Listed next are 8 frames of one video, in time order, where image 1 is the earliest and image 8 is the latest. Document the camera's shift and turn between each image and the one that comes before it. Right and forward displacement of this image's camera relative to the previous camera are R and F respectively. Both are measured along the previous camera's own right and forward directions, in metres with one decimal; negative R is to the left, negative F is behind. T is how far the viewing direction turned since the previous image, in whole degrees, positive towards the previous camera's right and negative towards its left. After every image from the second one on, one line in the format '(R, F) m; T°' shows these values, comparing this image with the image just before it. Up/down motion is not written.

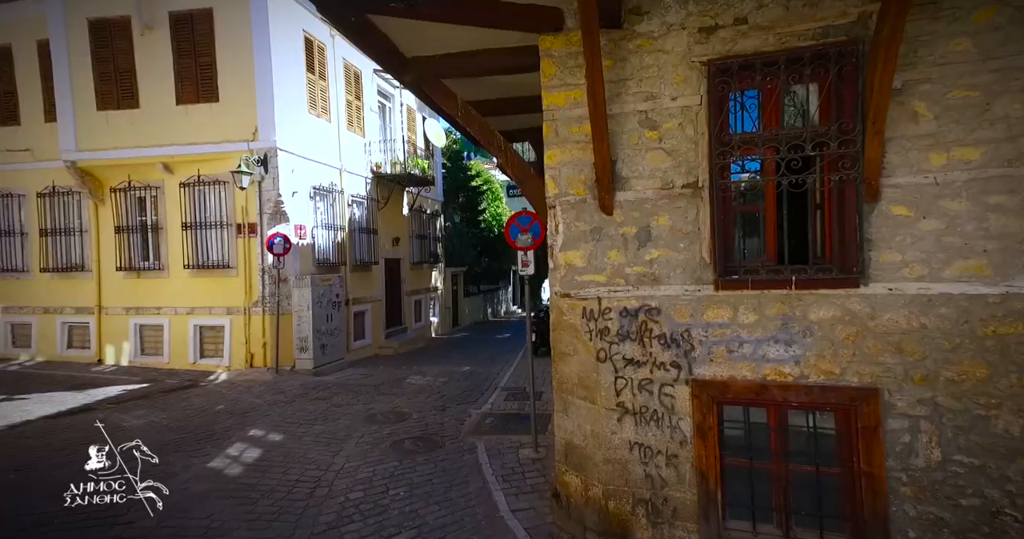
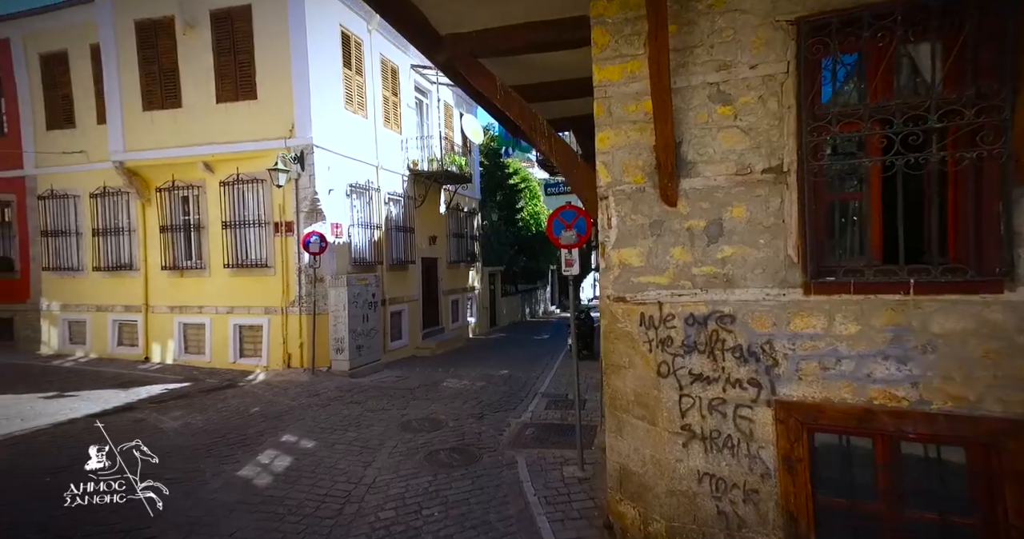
(-0.1, +0.4) m; -4°
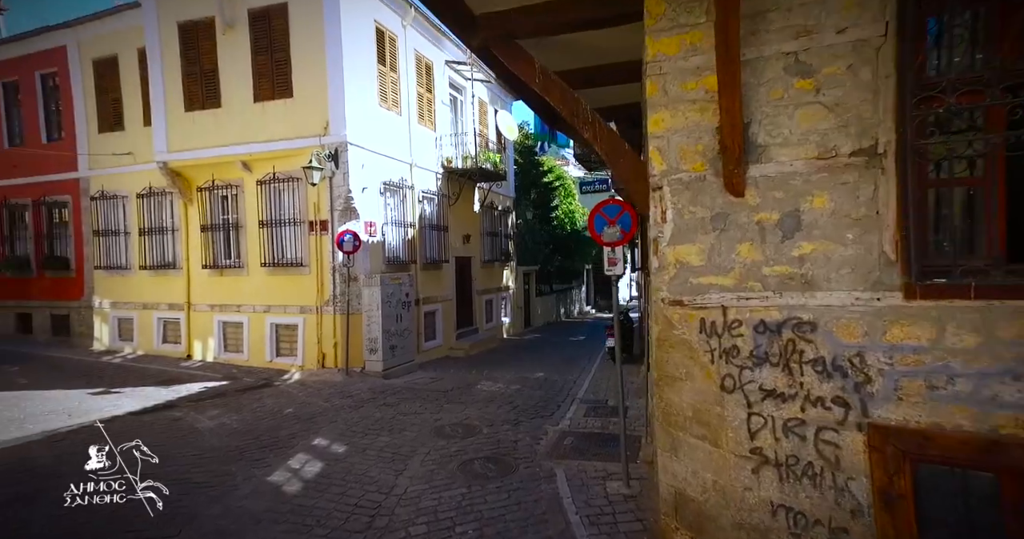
(0.0, +0.3) m; -4°
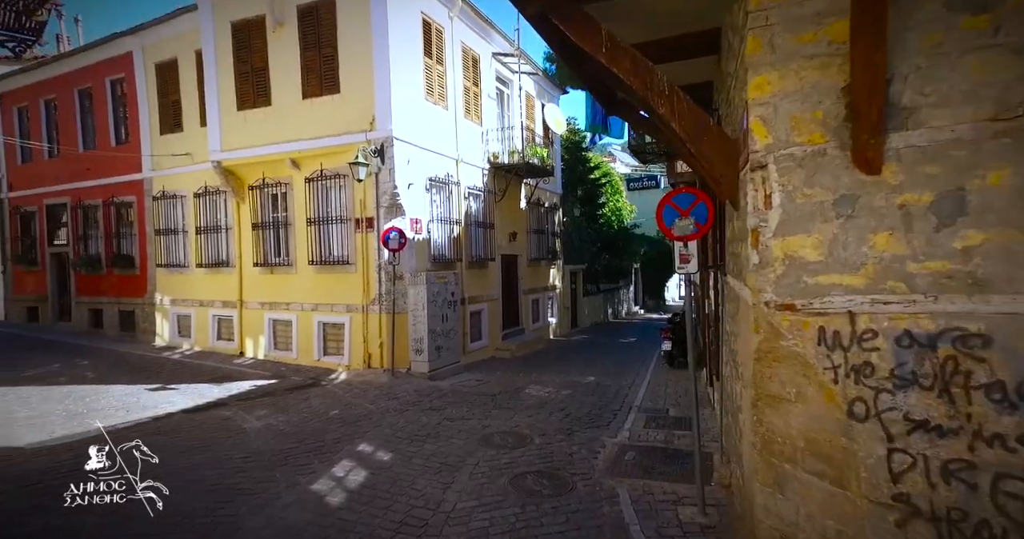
(-0.1, +0.4) m; -5°
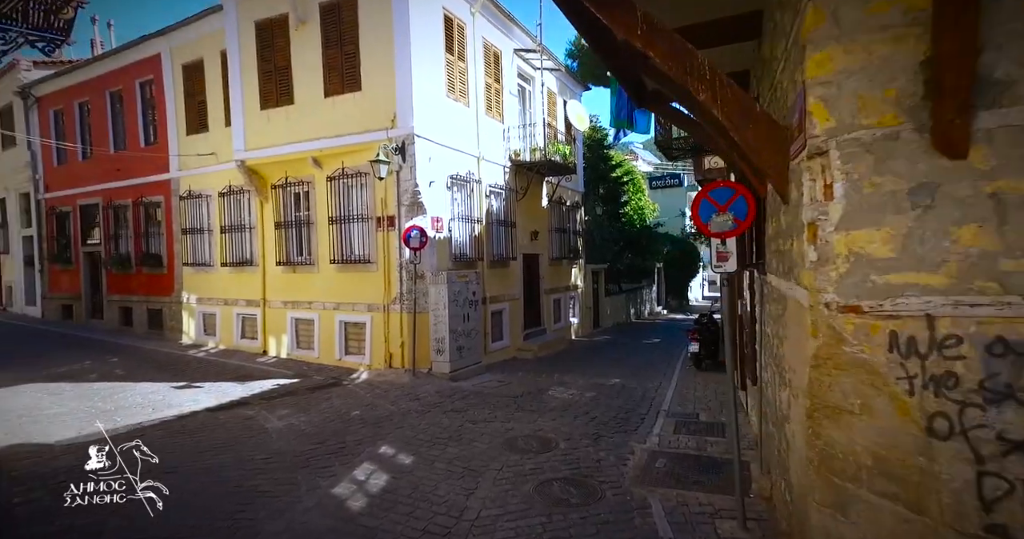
(0.0, +0.2) m; -2°
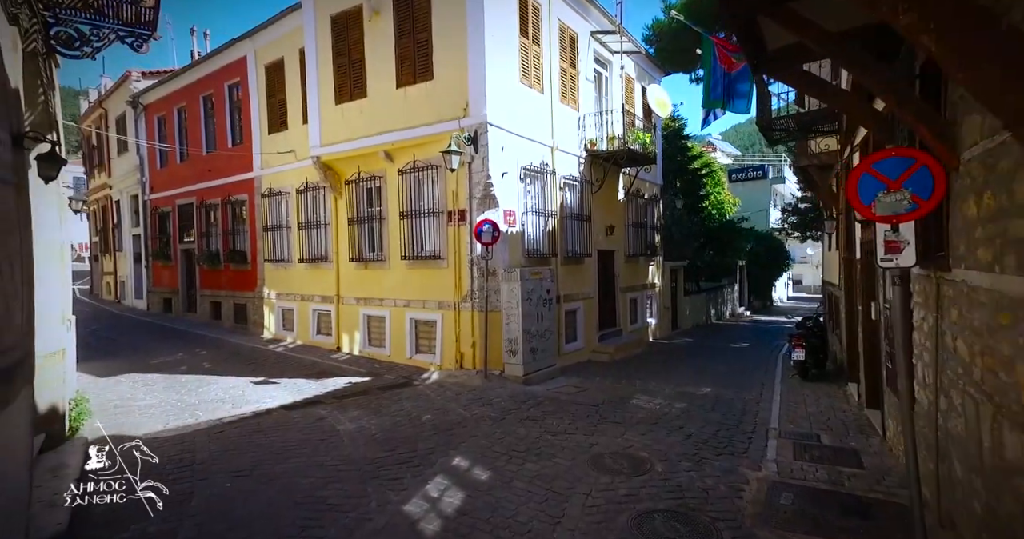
(-0.2, +0.6) m; -7°
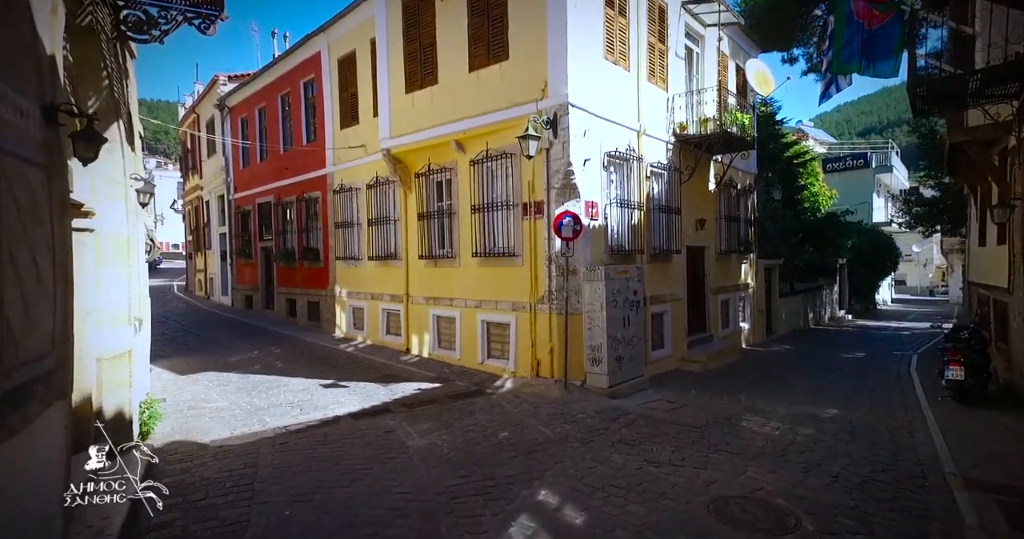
(-0.3, +0.9) m; -7°
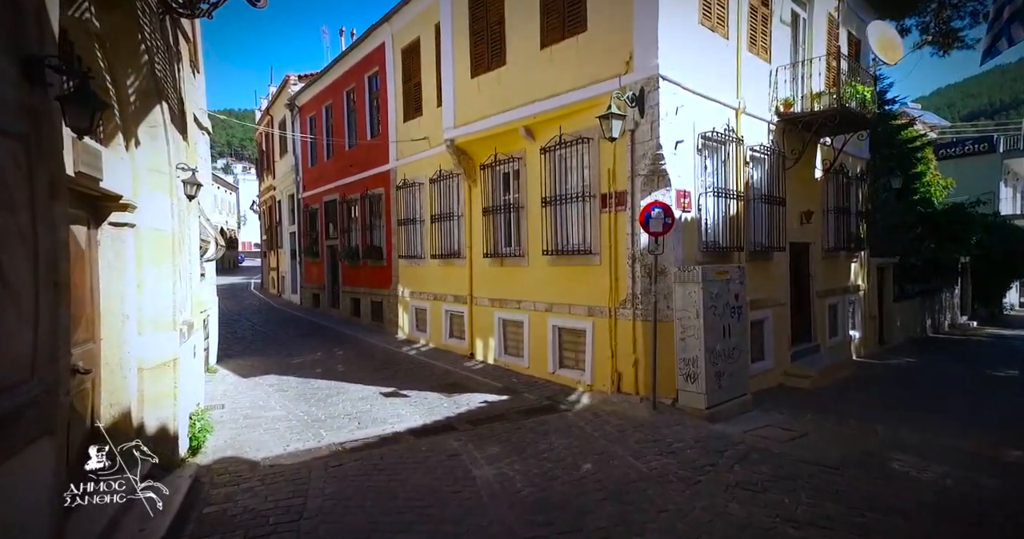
(-0.2, +1.0) m; -7°
